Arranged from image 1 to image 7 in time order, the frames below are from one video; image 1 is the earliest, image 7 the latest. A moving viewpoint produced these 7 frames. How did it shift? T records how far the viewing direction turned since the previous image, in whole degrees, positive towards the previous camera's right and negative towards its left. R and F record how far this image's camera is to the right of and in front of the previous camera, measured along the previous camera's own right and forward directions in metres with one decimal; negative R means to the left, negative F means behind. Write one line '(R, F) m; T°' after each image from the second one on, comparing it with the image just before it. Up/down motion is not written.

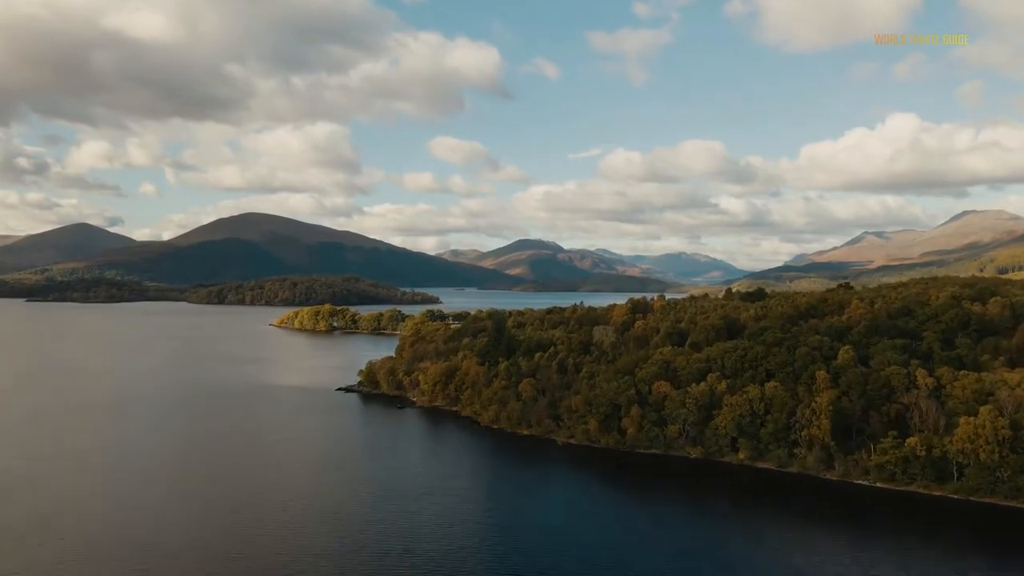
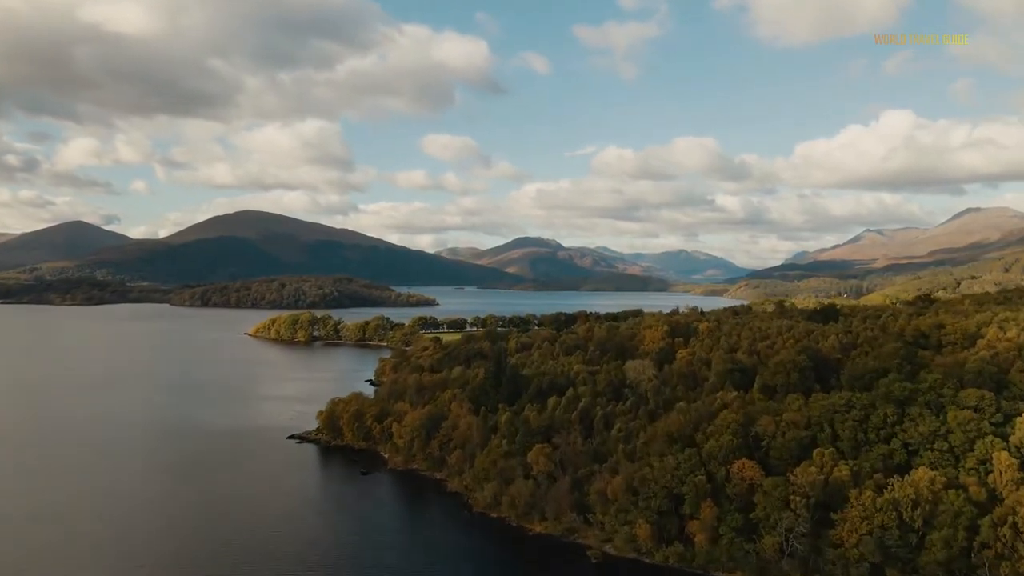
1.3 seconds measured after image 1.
(-0.3, +13.8) m; 0°
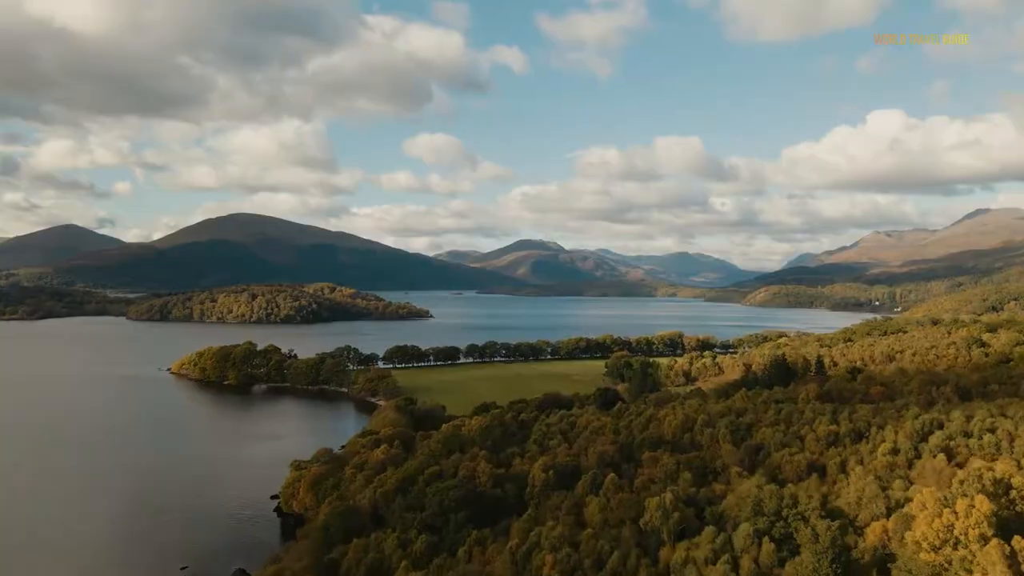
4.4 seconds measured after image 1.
(-1.1, +31.2) m; 0°
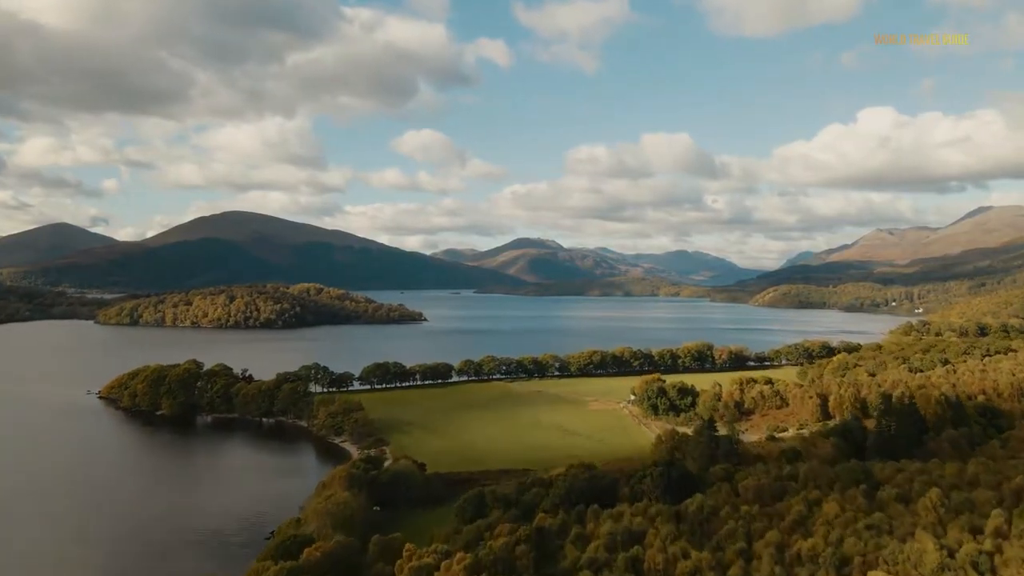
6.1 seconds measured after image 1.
(-0.5, +17.0) m; 0°
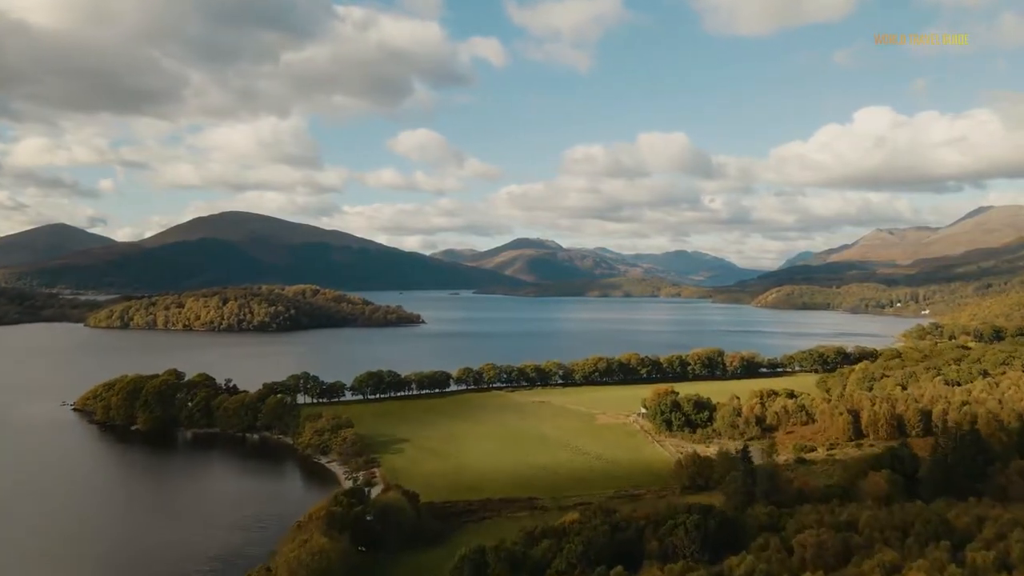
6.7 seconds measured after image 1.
(-0.3, +4.9) m; 0°
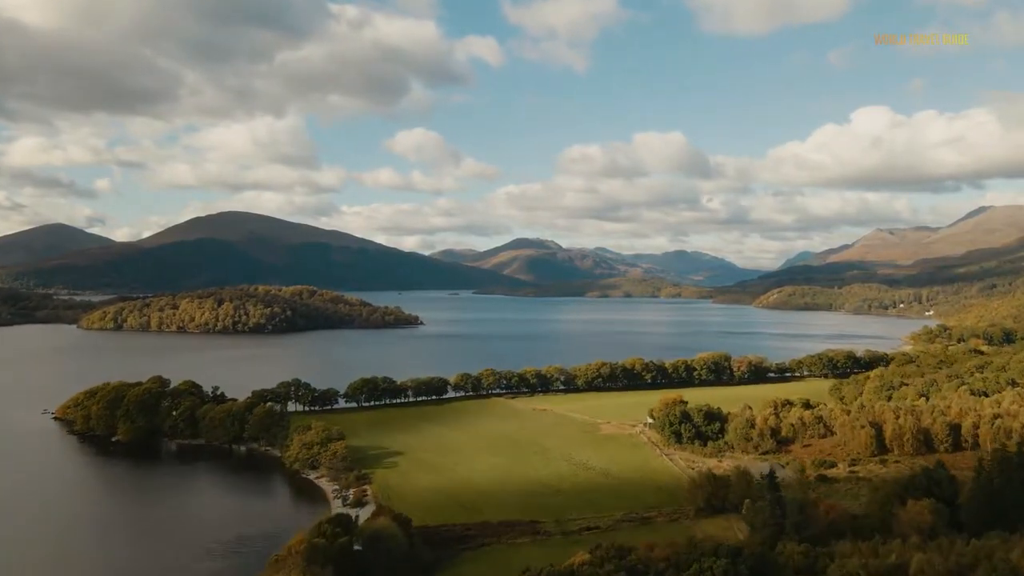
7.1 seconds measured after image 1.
(-0.1, +3.2) m; 0°
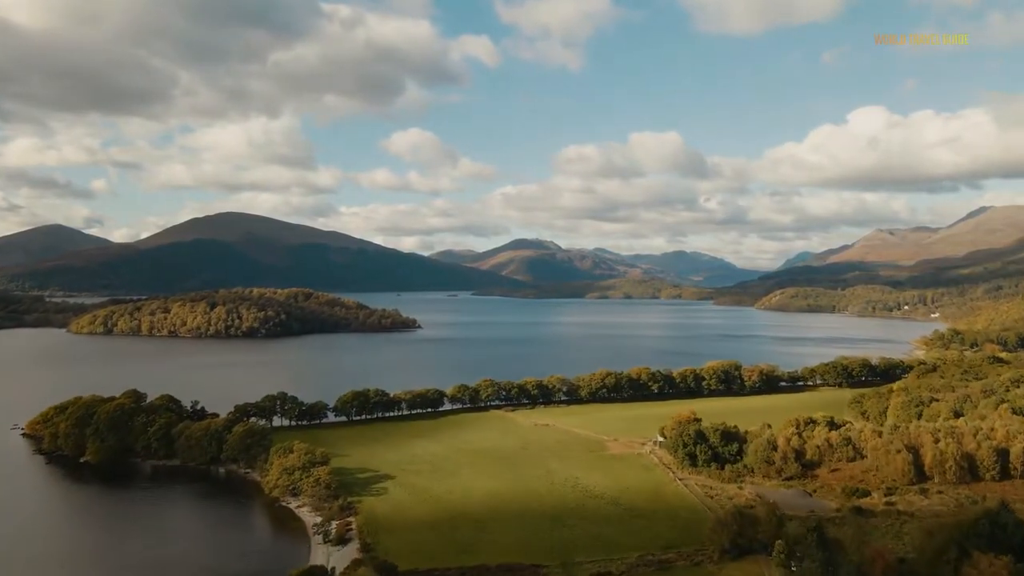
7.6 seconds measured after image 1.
(-0.1, +4.5) m; 0°
